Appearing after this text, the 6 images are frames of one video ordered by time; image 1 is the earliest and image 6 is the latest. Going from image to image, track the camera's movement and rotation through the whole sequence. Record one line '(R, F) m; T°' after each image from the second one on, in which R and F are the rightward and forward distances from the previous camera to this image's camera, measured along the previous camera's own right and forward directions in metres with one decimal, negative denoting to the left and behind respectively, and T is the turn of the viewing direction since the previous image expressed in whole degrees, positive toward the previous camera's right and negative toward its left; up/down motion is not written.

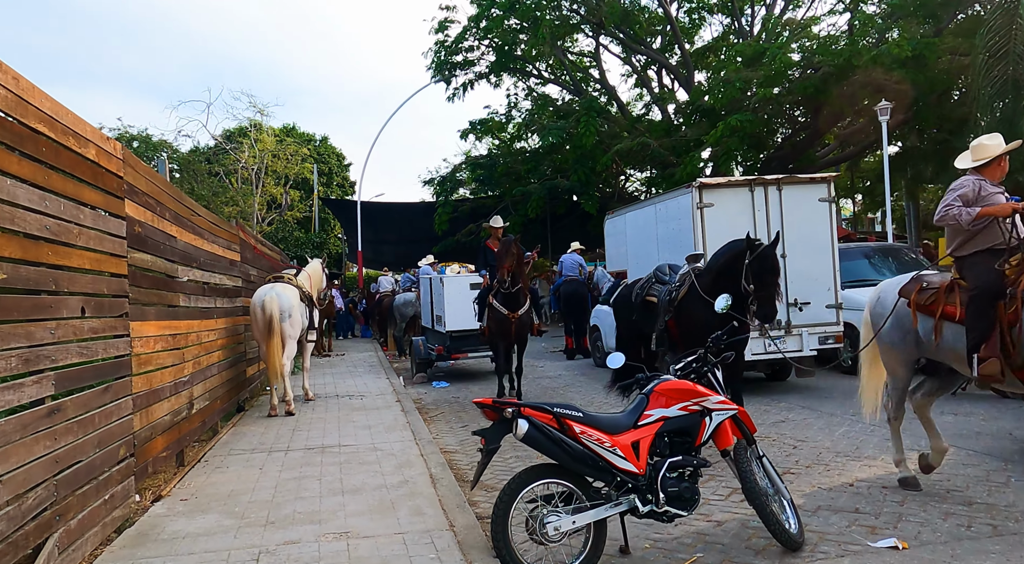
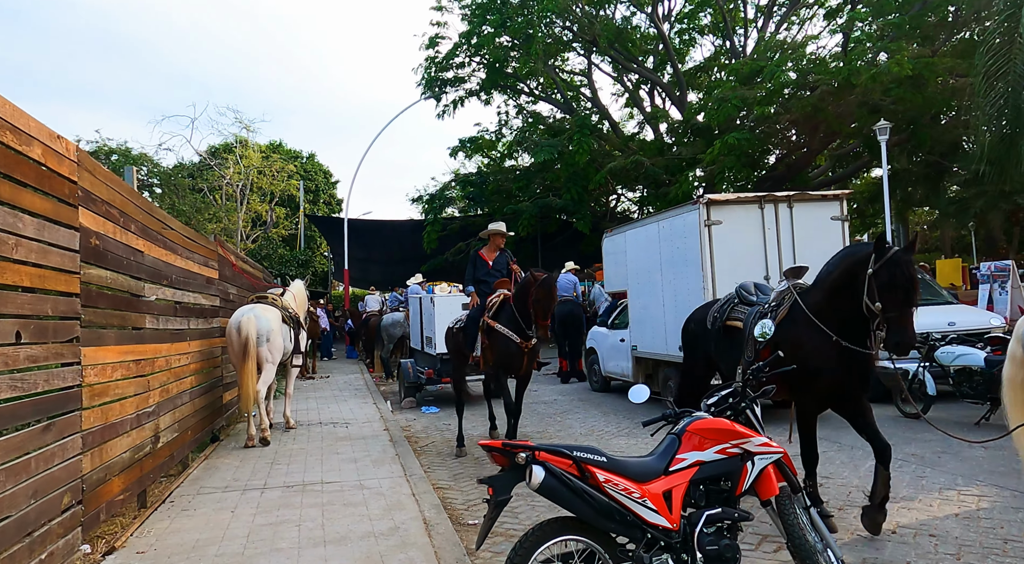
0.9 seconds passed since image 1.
(-0.1, +0.6) m; +1°
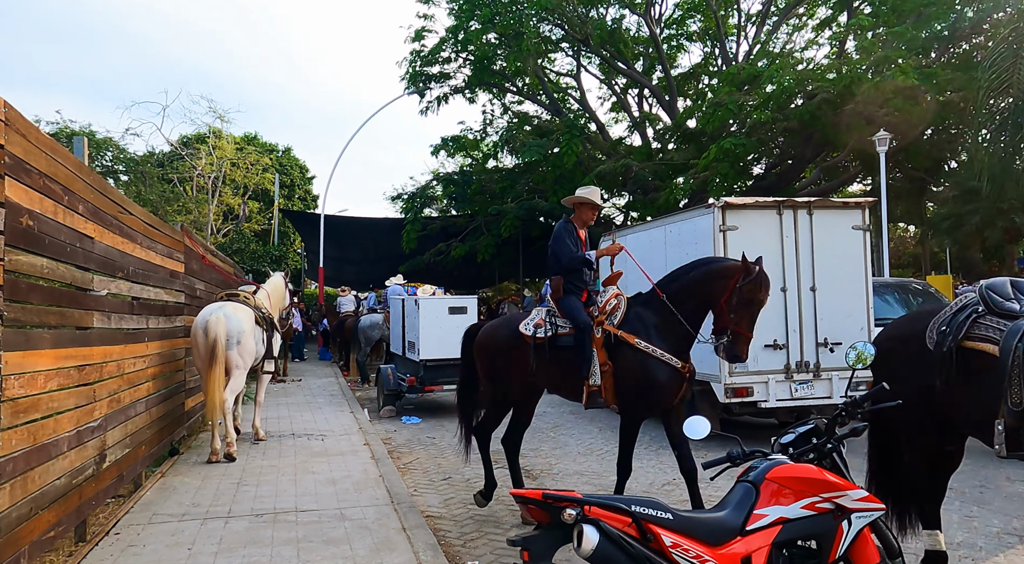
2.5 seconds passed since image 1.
(-0.3, +0.8) m; +2°
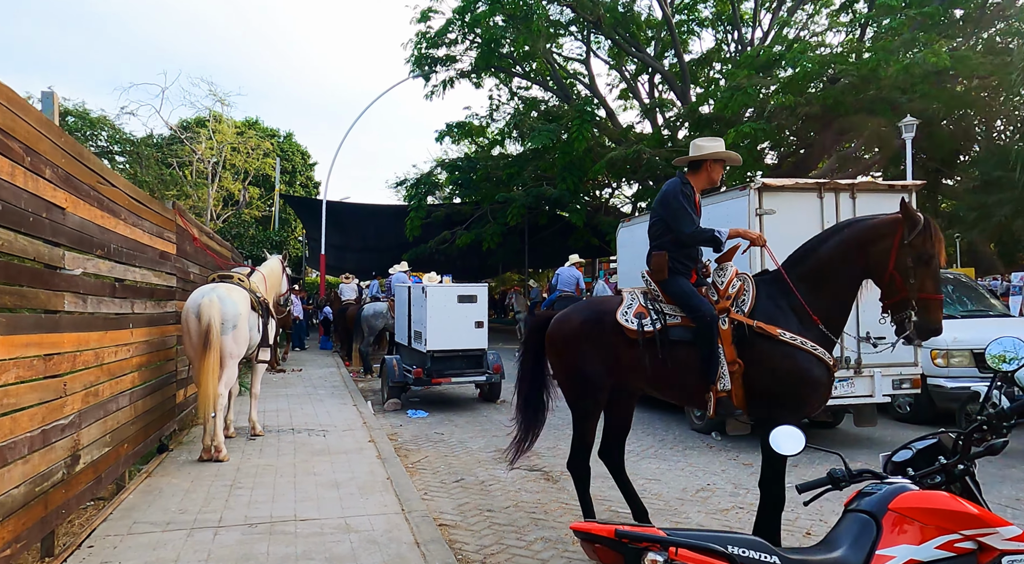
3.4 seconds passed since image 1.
(-0.2, +0.6) m; 0°
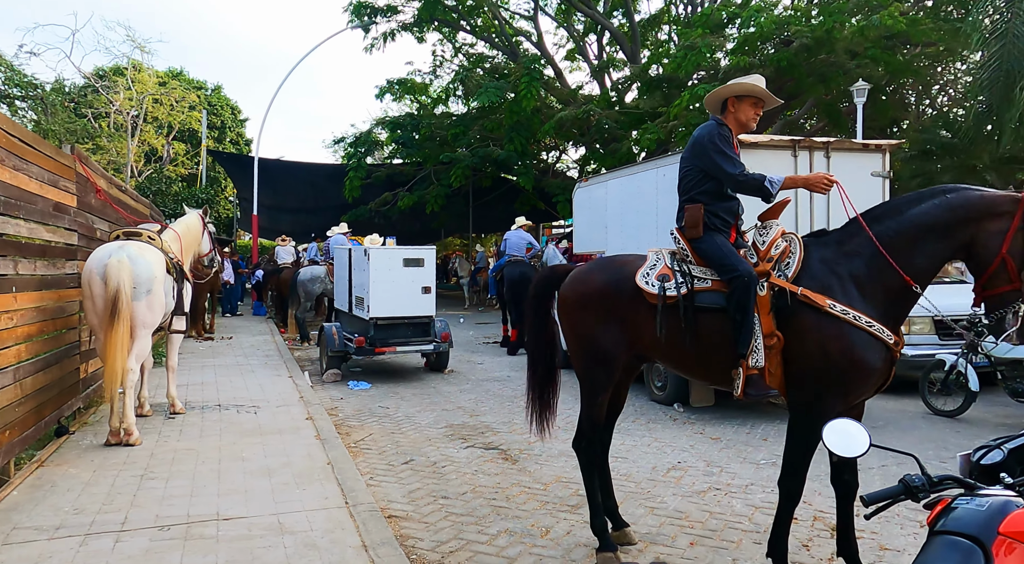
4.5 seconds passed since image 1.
(-0.1, +0.7) m; +5°
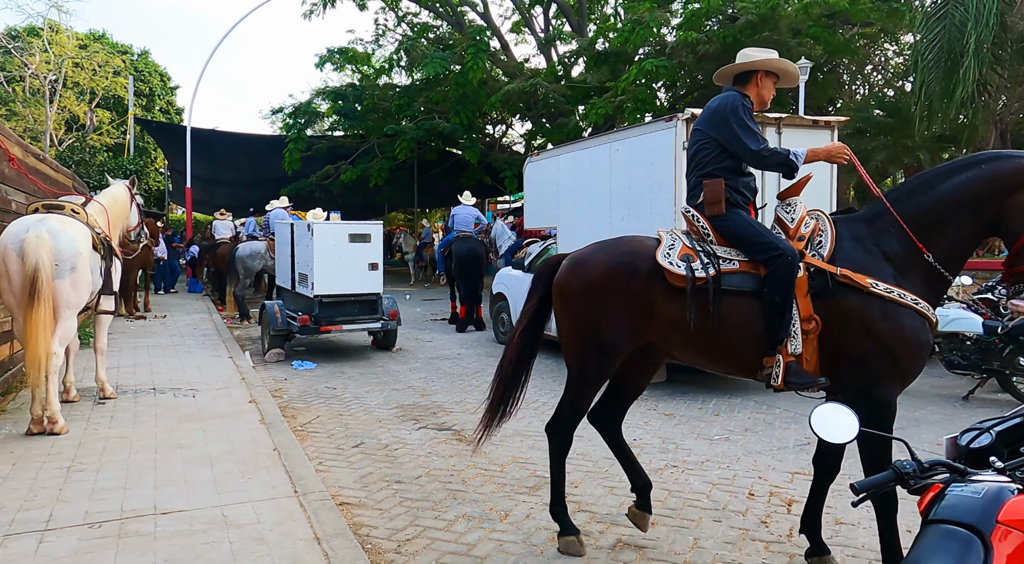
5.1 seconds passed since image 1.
(-0.1, +0.2) m; +5°
